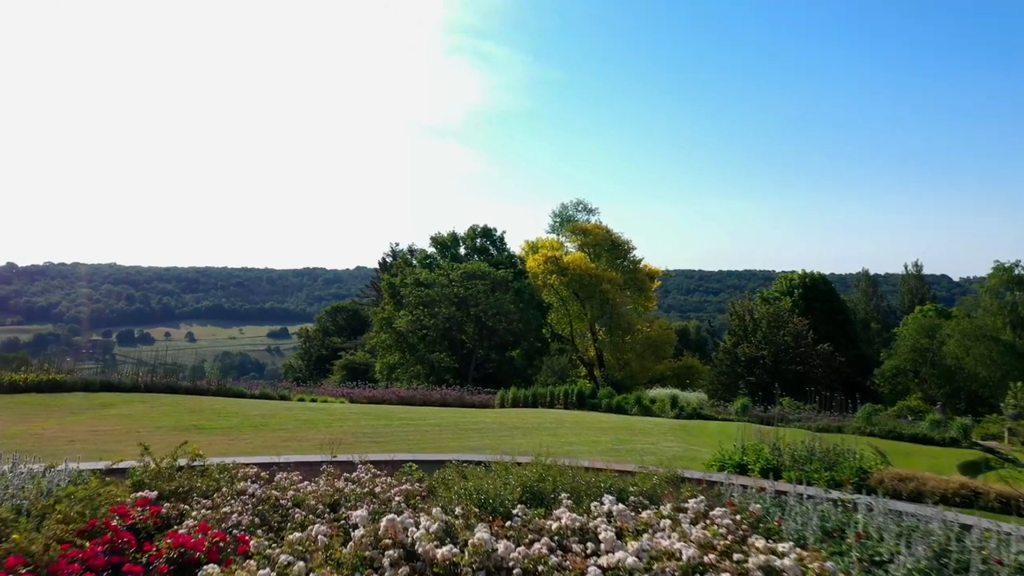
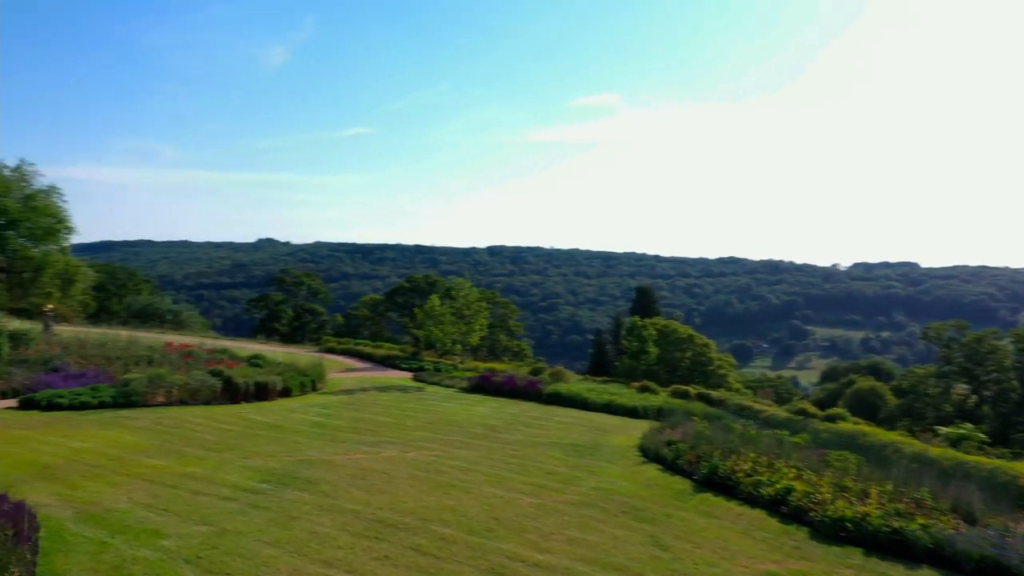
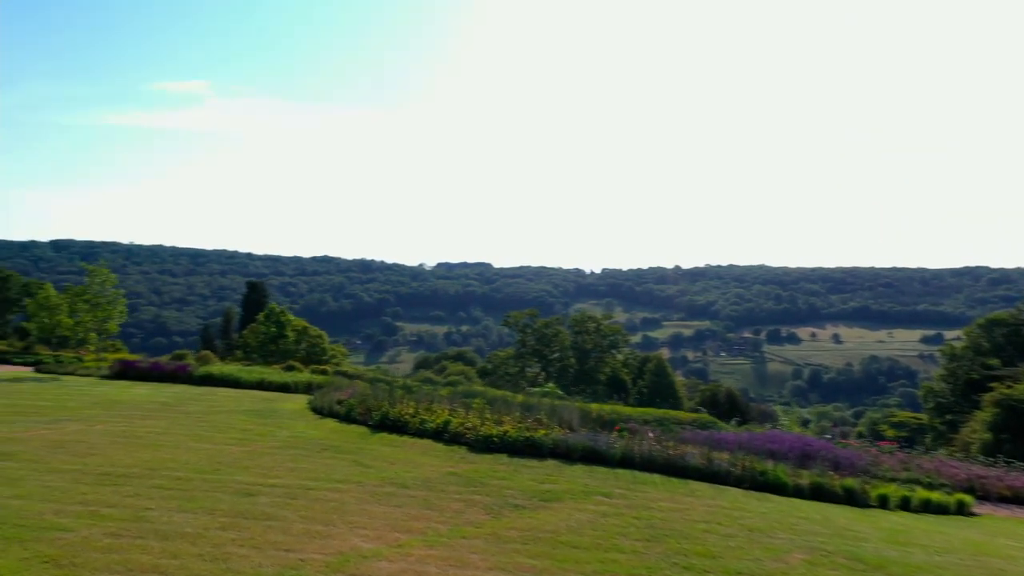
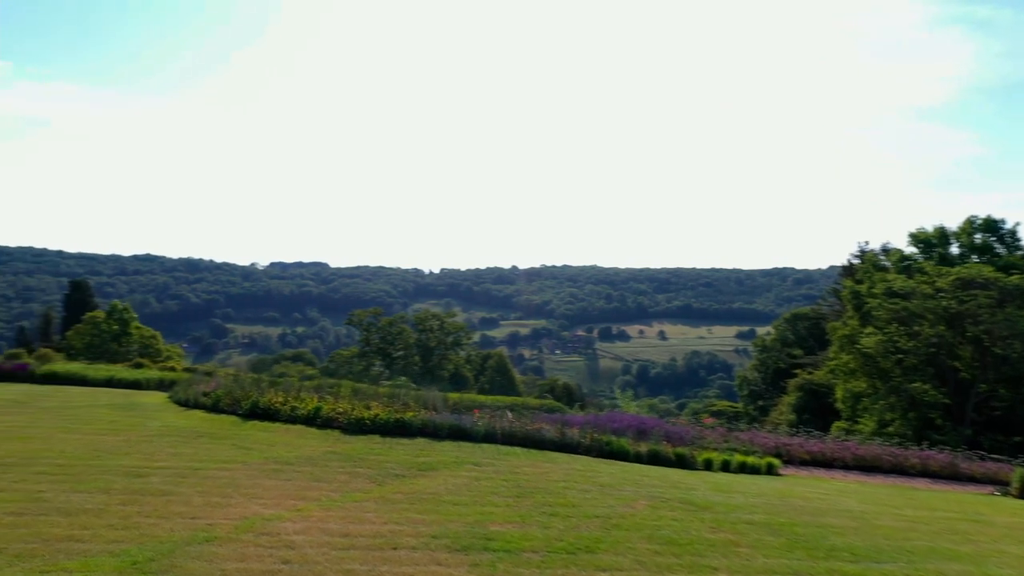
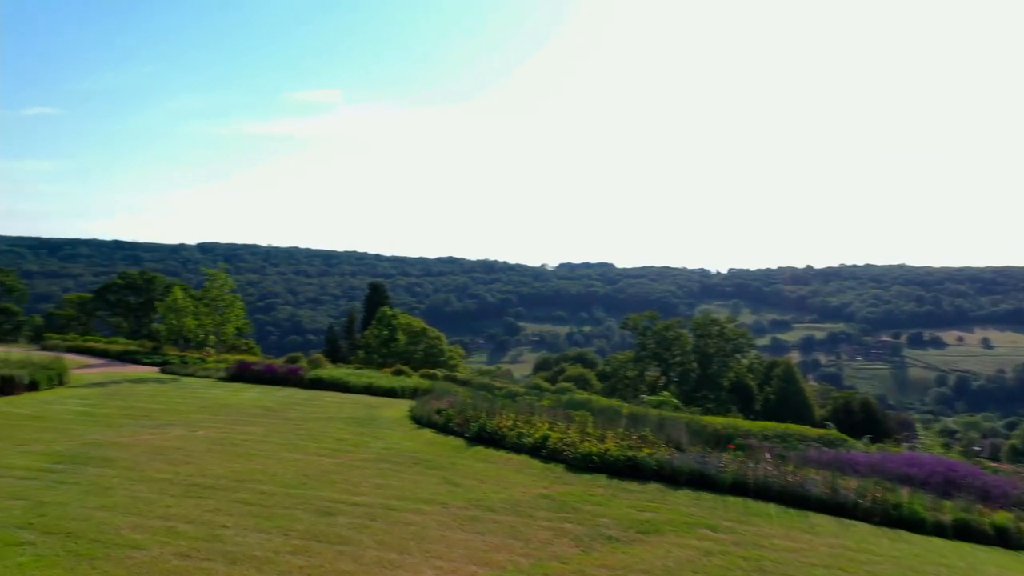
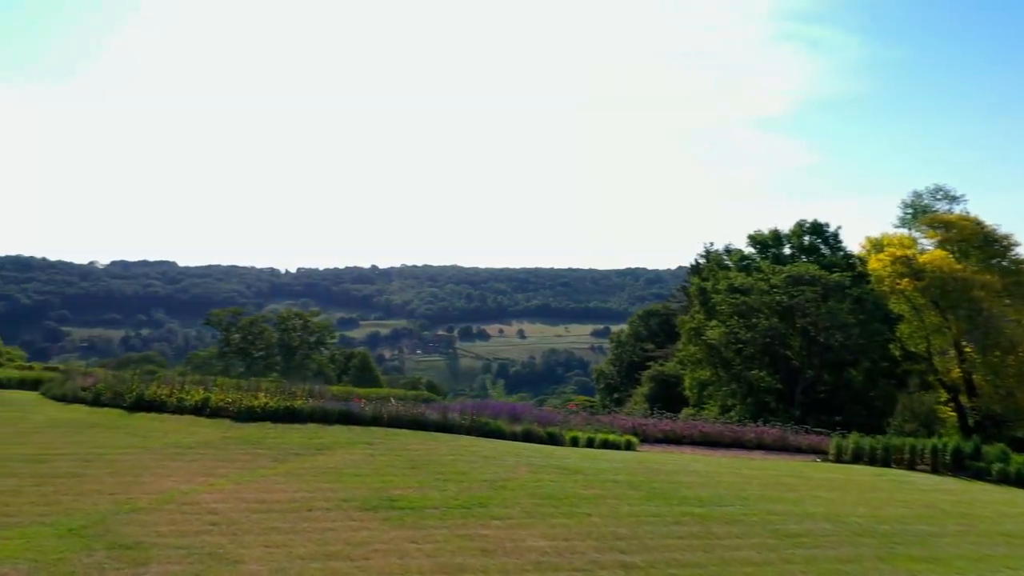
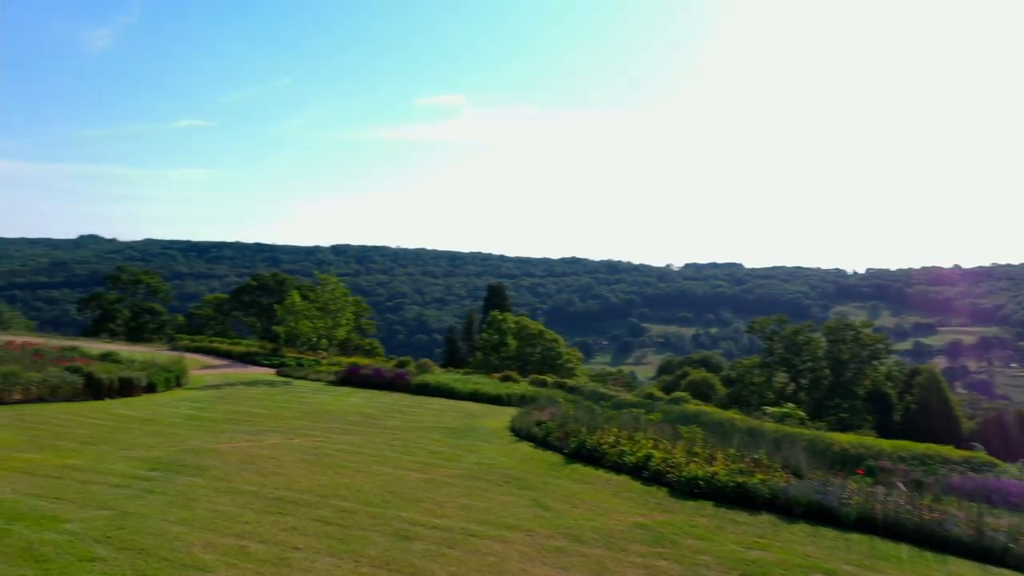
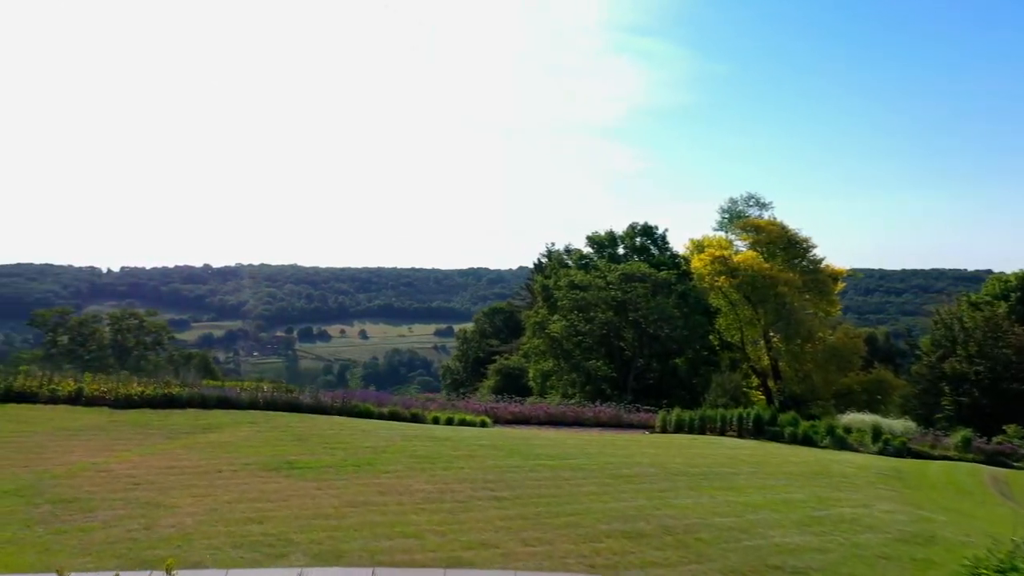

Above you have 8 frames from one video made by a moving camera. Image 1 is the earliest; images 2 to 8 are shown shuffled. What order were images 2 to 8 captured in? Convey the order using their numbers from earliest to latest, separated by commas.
8, 6, 4, 3, 5, 7, 2
